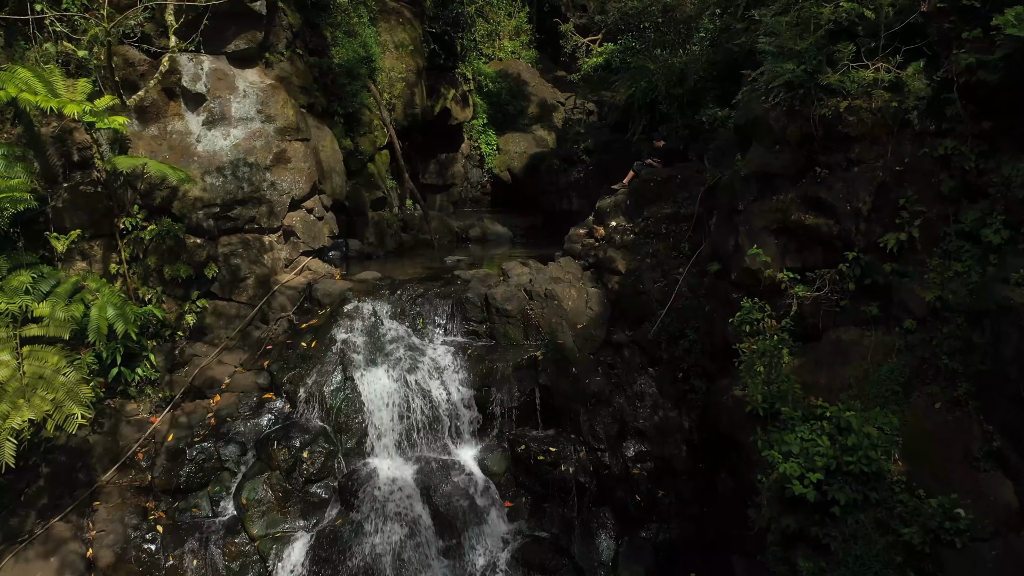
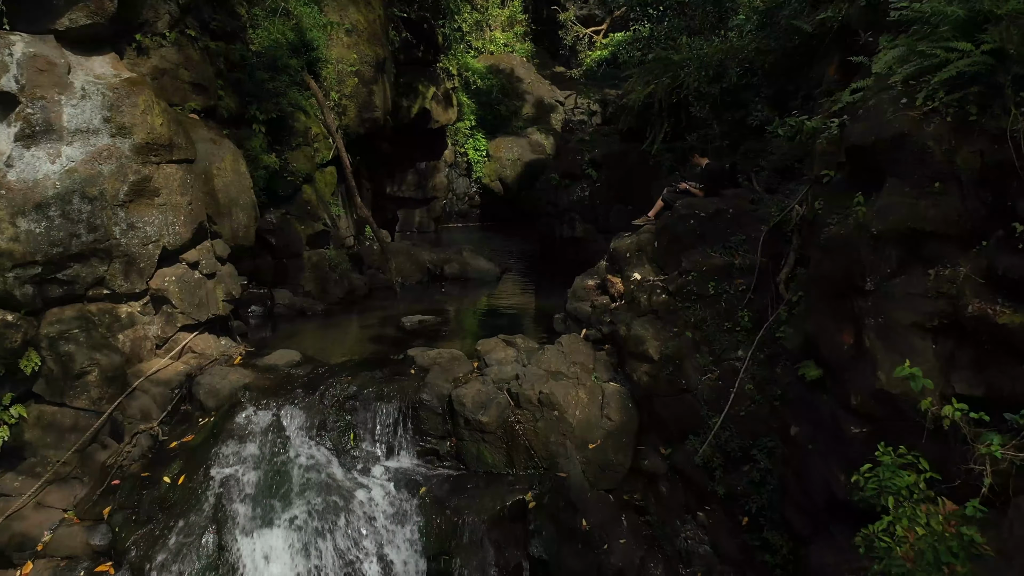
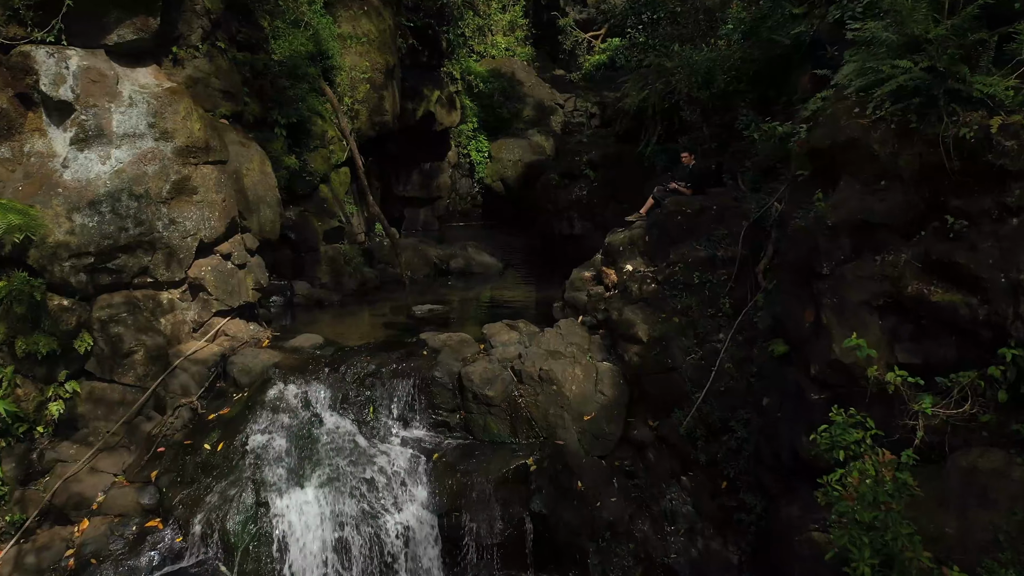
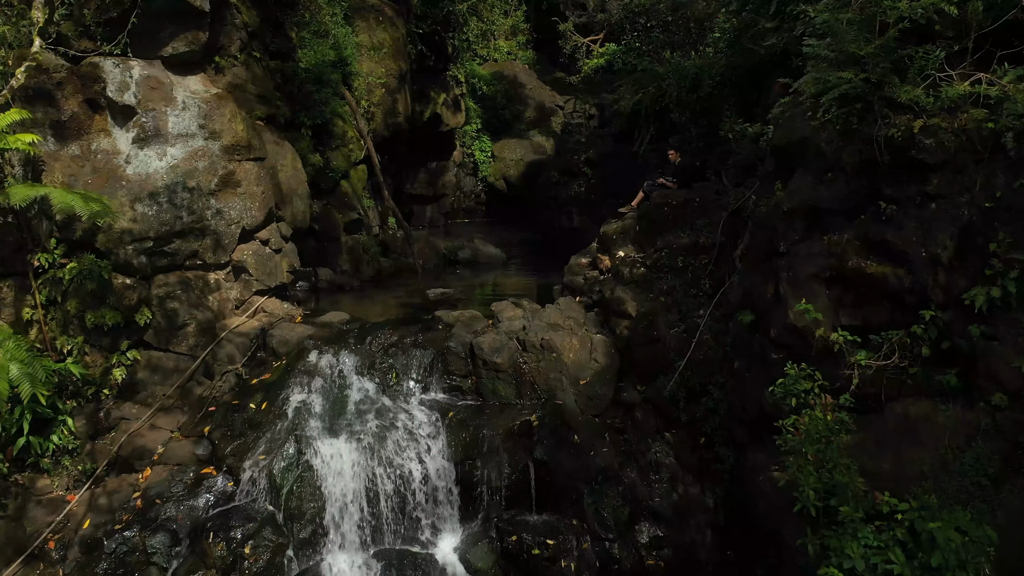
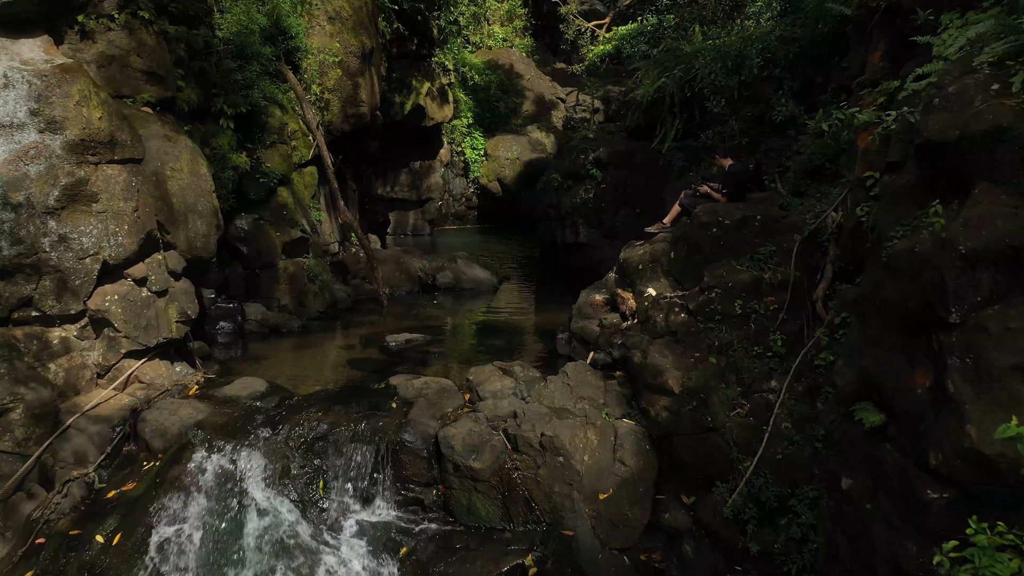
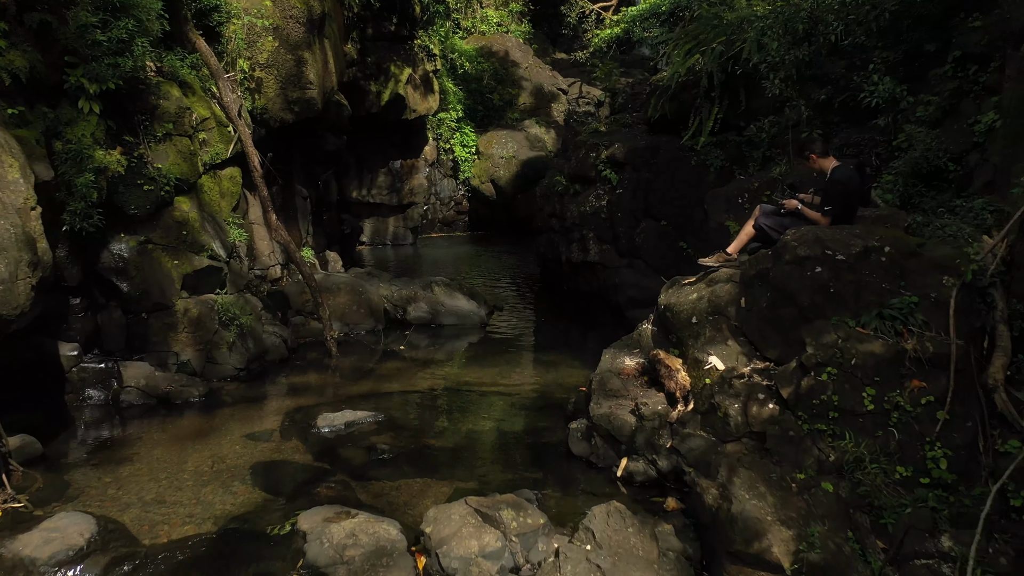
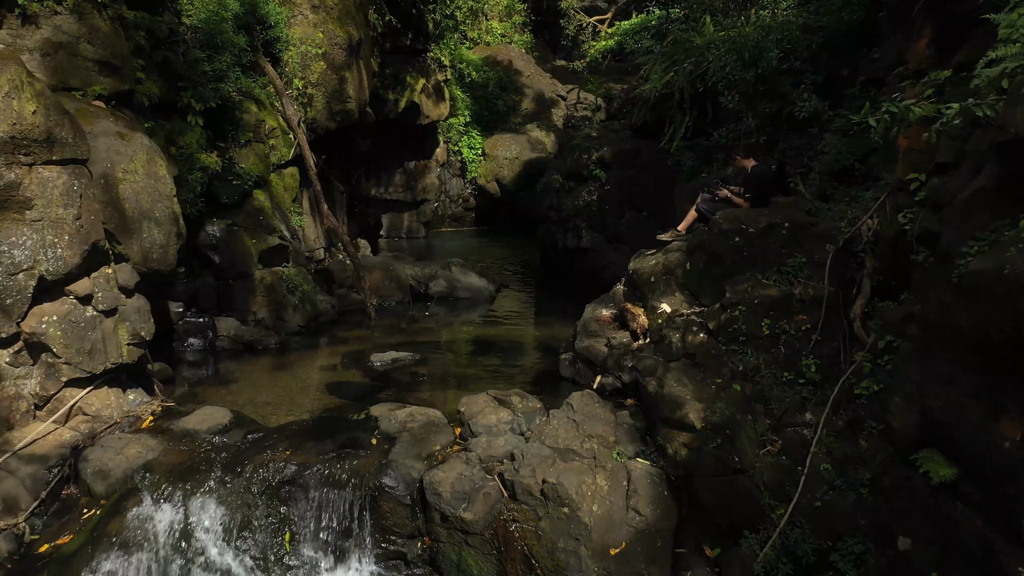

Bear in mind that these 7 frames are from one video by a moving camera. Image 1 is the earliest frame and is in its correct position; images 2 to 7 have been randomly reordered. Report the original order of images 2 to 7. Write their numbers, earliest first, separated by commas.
4, 3, 2, 5, 7, 6
